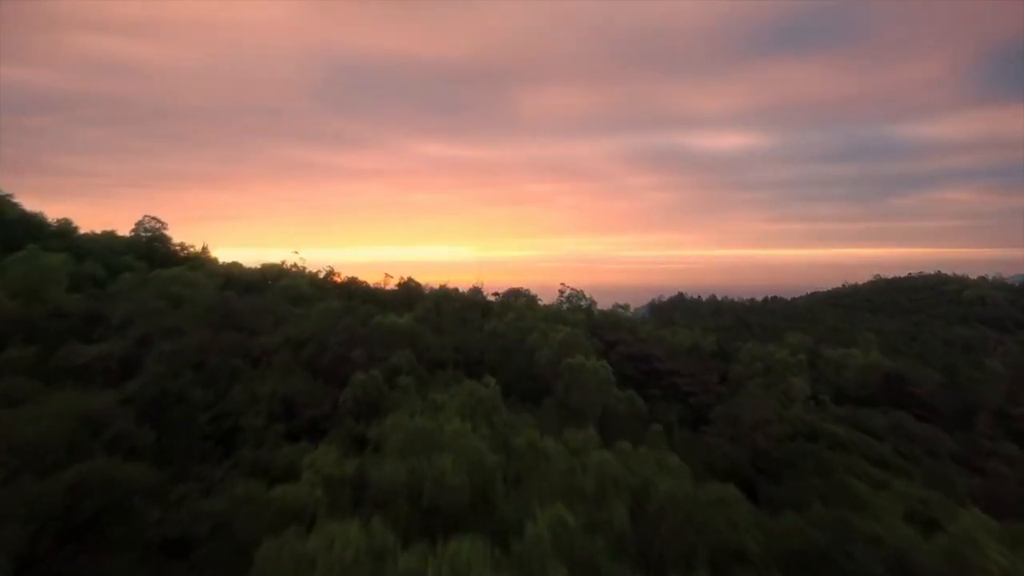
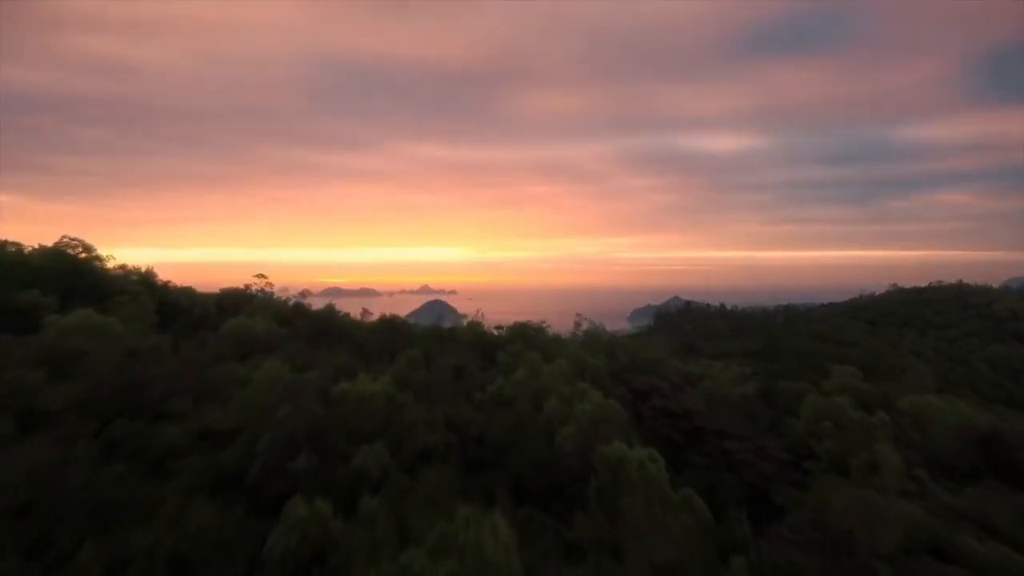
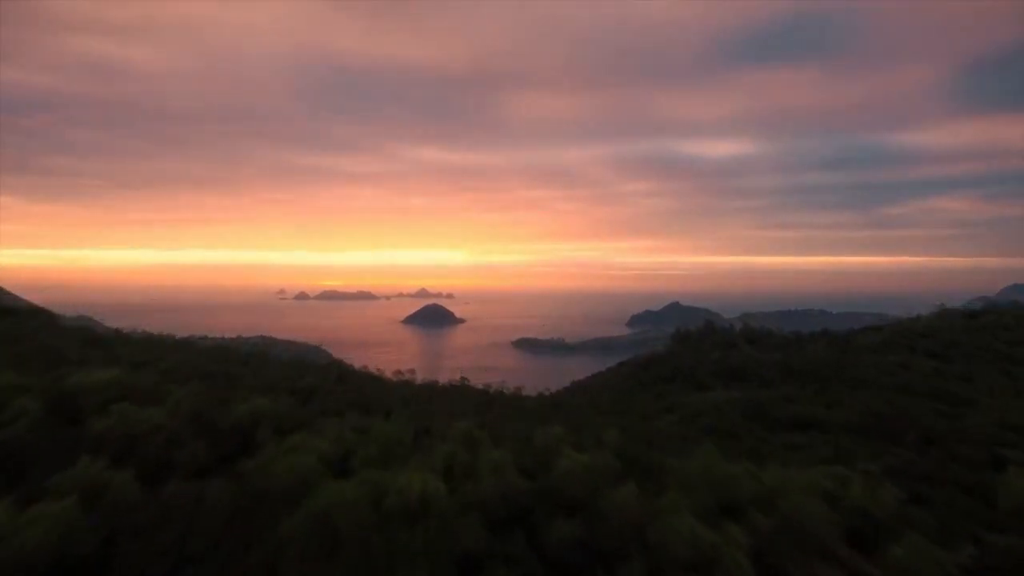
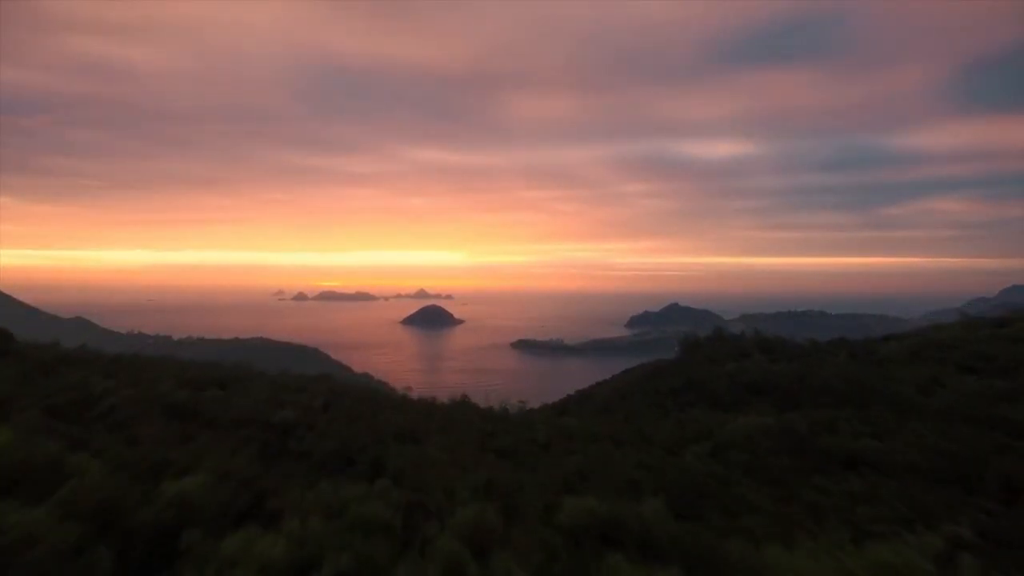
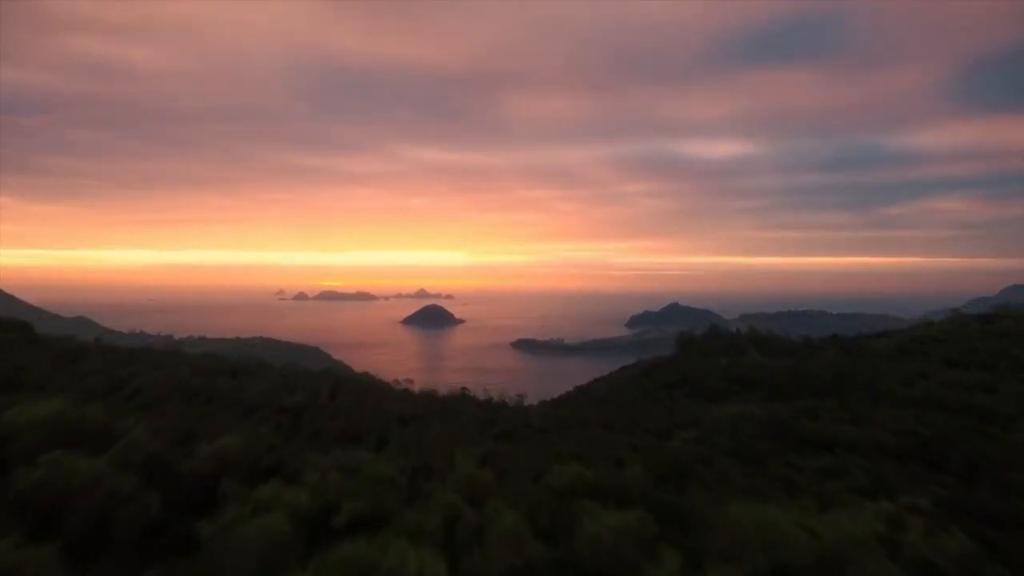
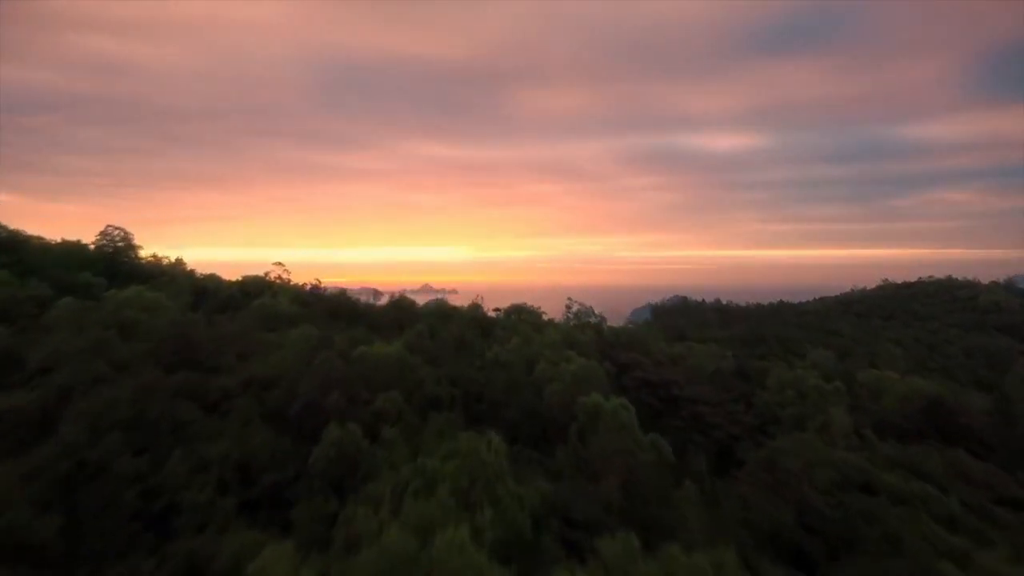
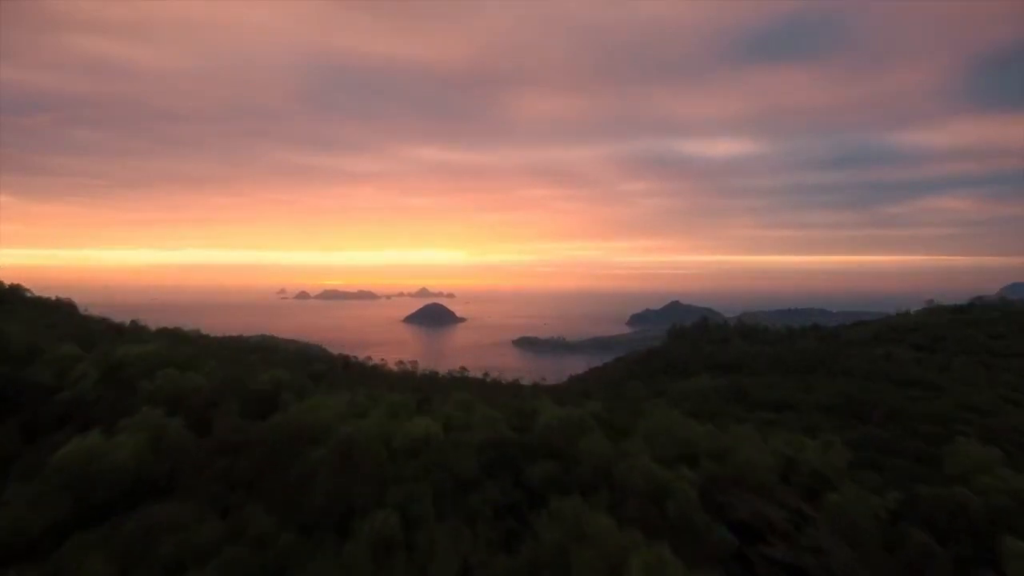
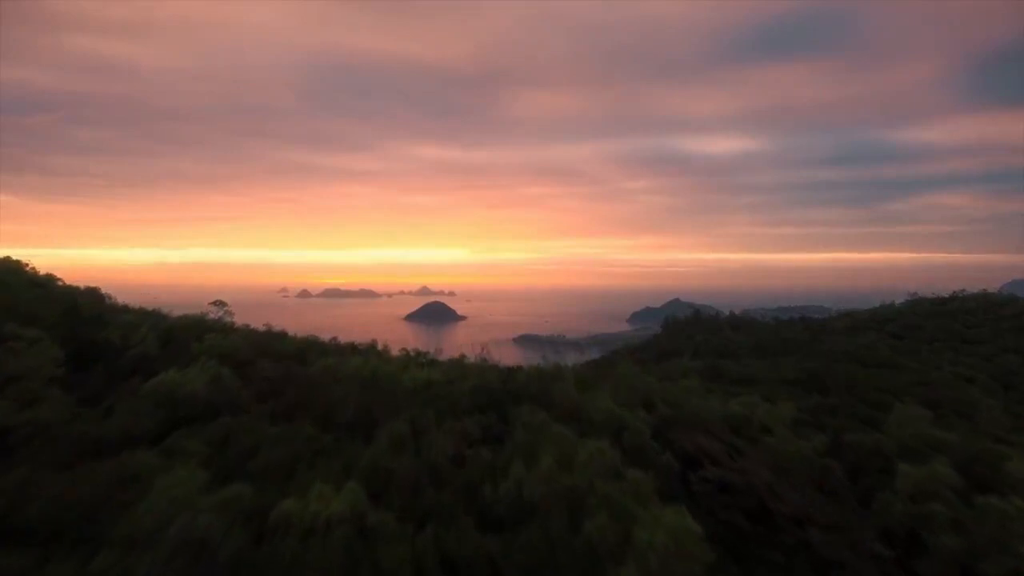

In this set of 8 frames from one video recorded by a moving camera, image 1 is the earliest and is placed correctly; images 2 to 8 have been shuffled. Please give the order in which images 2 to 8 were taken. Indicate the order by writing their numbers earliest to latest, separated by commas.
6, 2, 8, 7, 3, 5, 4
